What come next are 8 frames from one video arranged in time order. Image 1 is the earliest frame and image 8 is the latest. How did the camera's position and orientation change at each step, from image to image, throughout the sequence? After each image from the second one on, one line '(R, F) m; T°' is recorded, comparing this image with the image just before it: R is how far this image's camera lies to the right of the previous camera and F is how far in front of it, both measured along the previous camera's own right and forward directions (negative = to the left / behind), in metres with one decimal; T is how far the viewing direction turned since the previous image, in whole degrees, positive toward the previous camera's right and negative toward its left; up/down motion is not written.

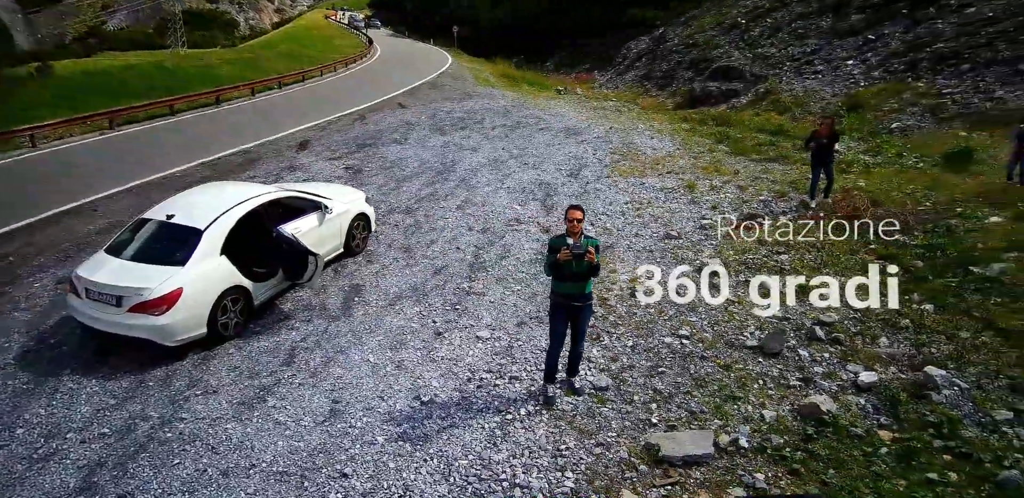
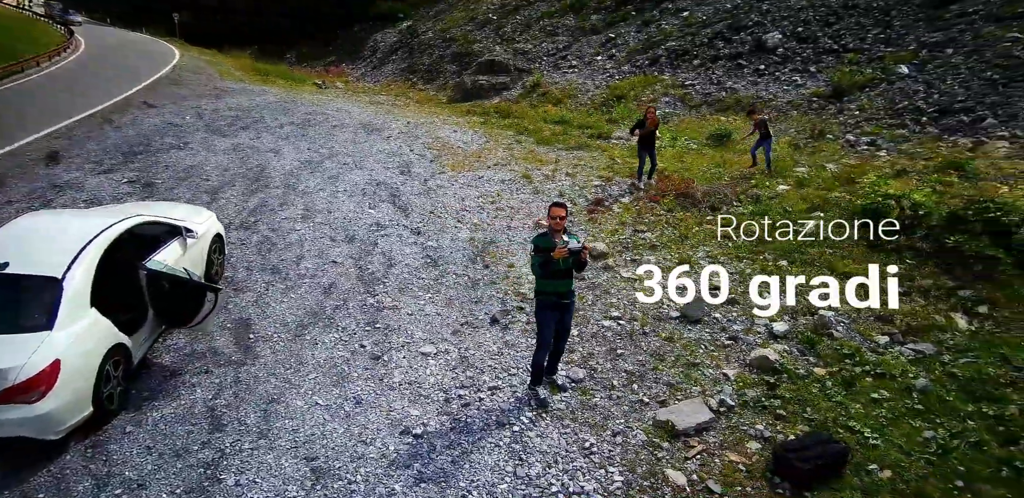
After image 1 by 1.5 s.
(-1.9, +0.7) m; +23°
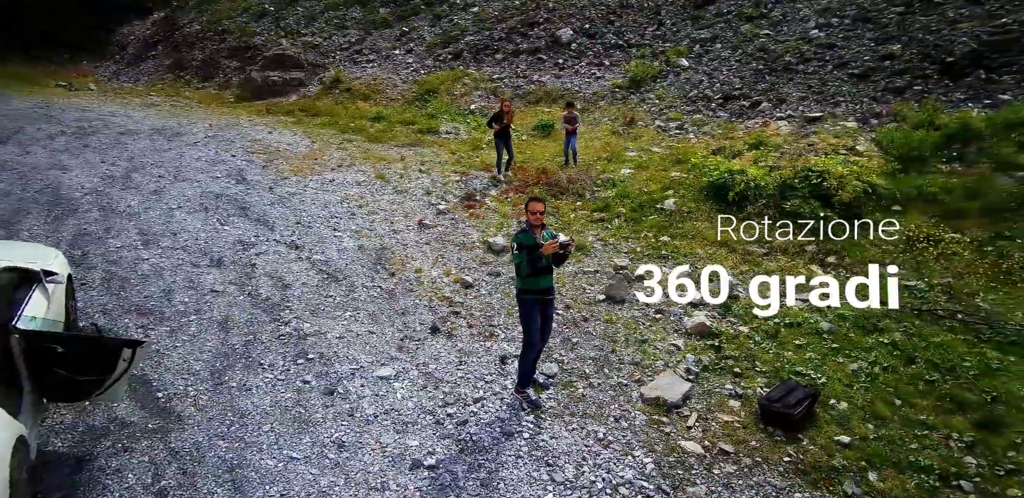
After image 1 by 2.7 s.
(-1.6, +0.5) m; +20°
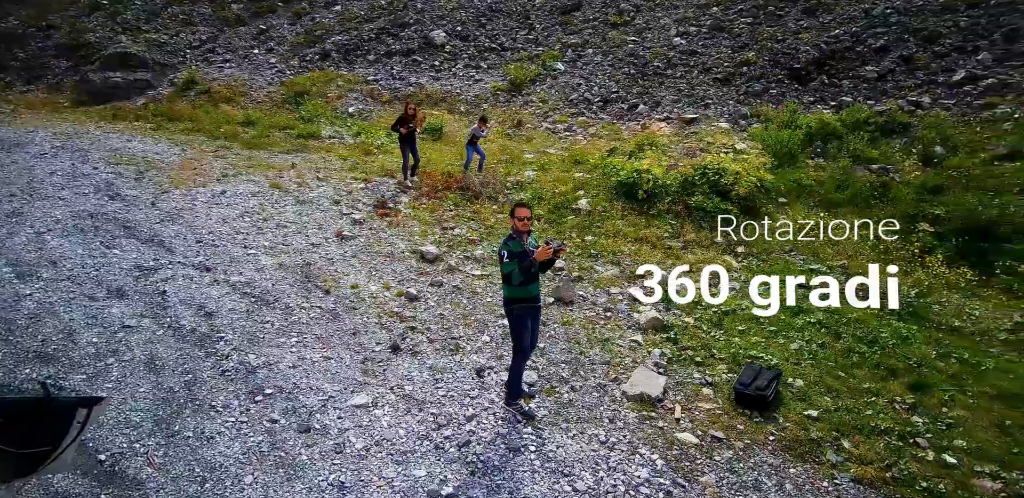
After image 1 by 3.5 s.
(-1.1, +0.3) m; +13°
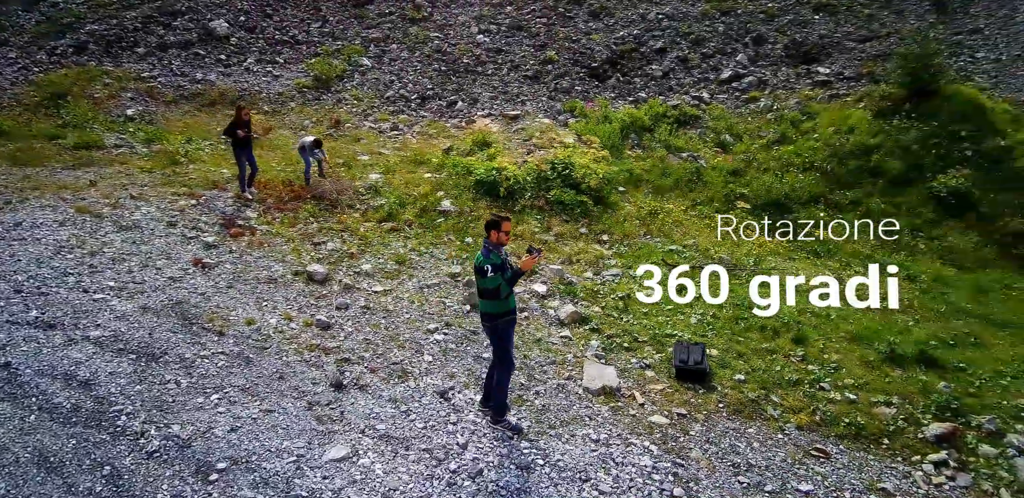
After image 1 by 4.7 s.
(-1.6, +0.4) m; +21°
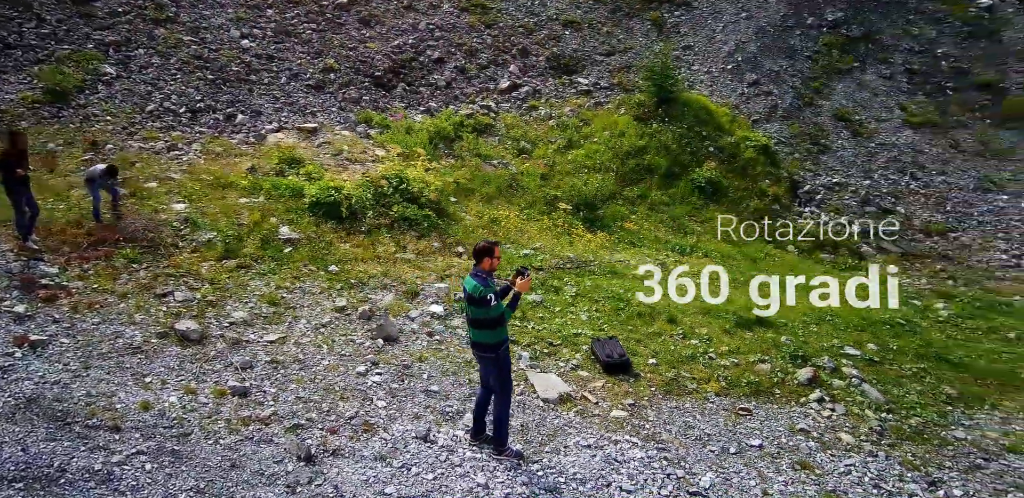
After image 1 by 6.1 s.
(-2.0, +0.4) m; +24°
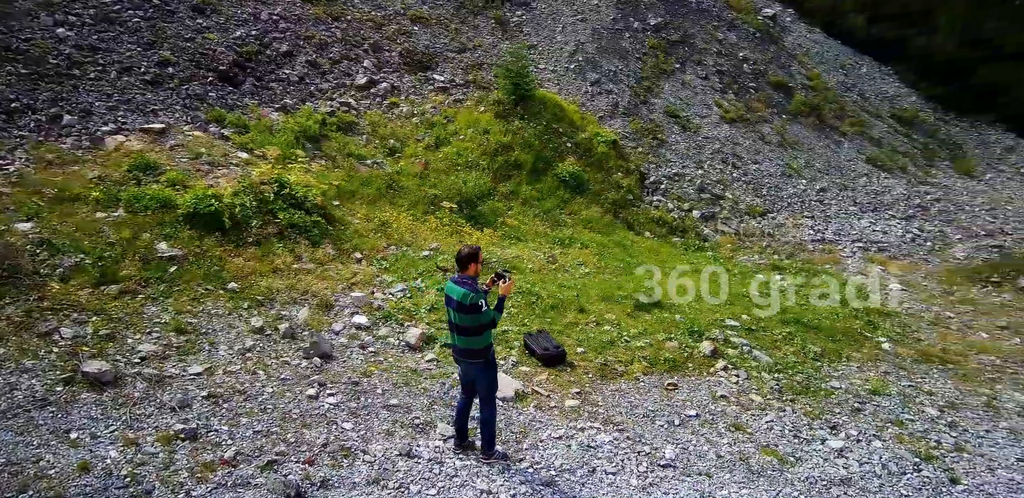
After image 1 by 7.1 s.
(-1.3, 0.0) m; +16°
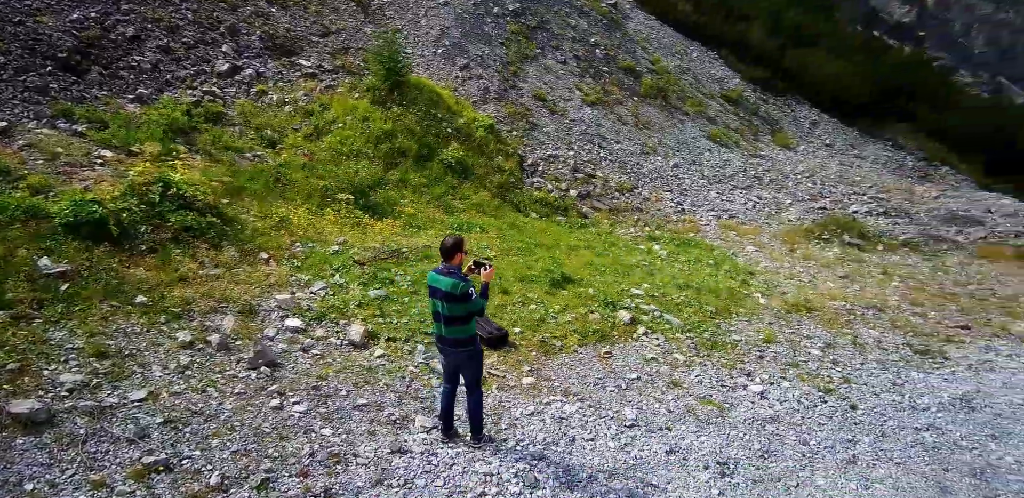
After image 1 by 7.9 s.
(-1.1, -0.1) m; +14°
